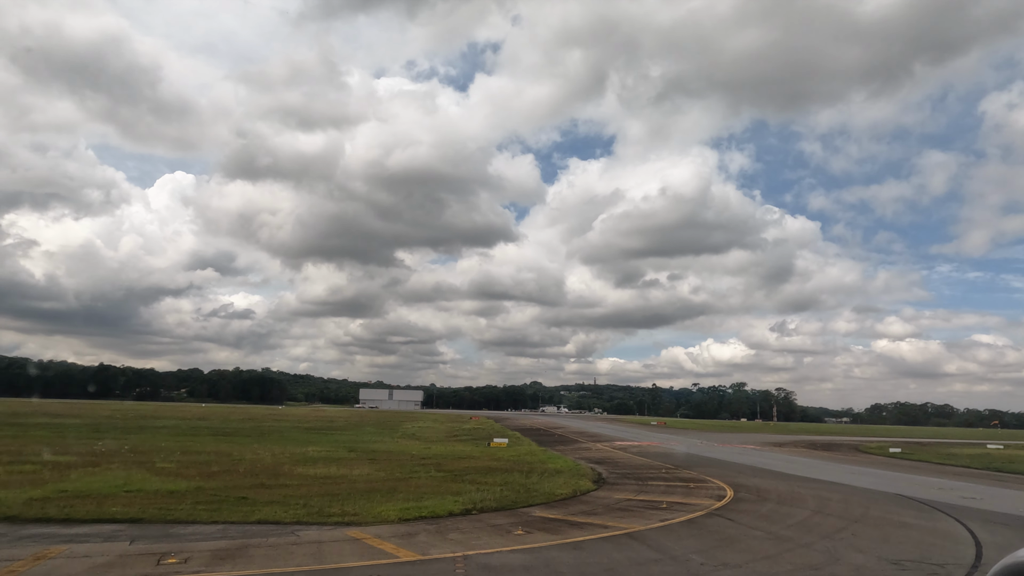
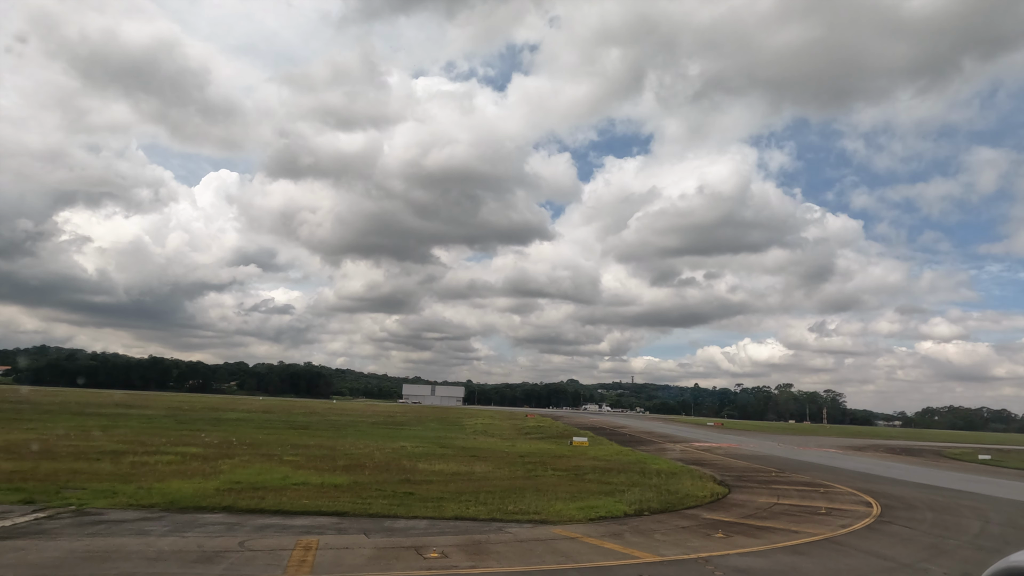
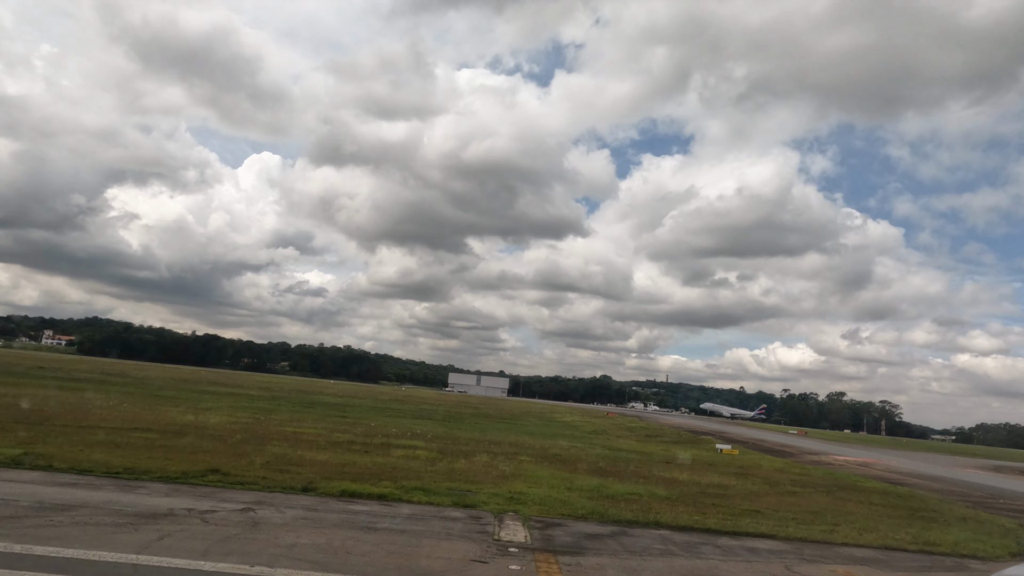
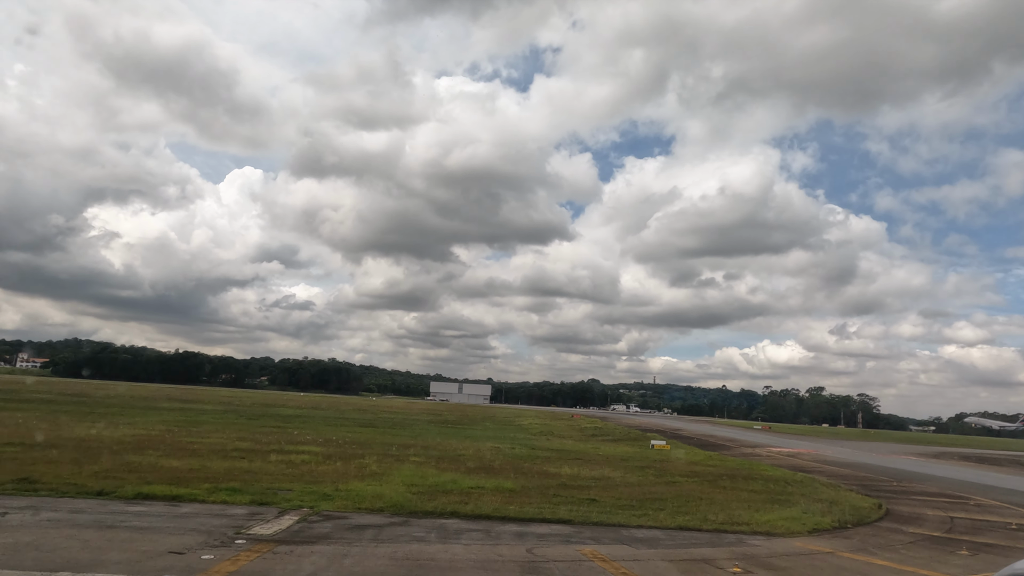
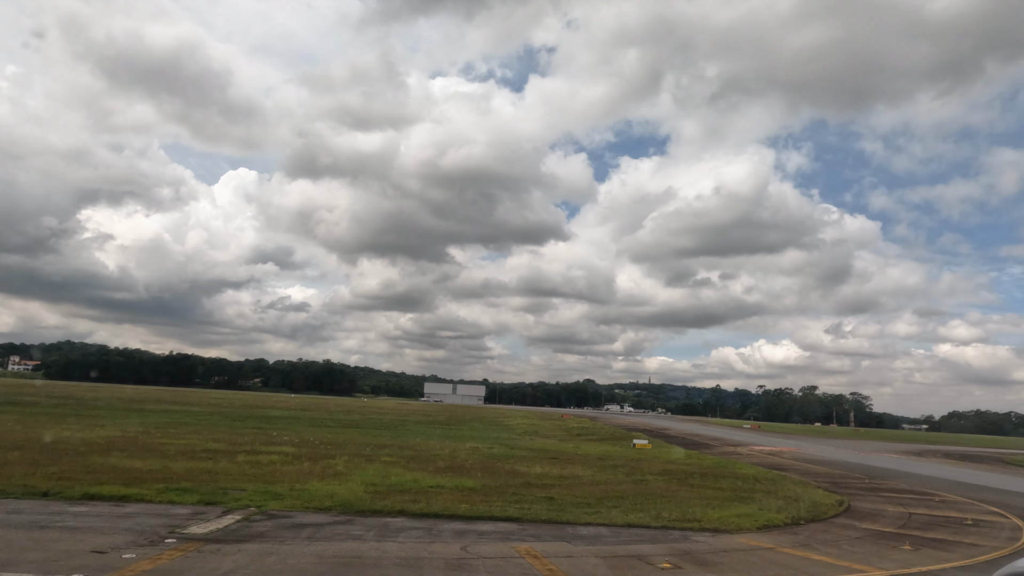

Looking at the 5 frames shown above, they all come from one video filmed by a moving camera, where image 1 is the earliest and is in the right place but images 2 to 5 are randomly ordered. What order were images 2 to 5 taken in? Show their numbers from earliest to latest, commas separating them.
2, 5, 4, 3
